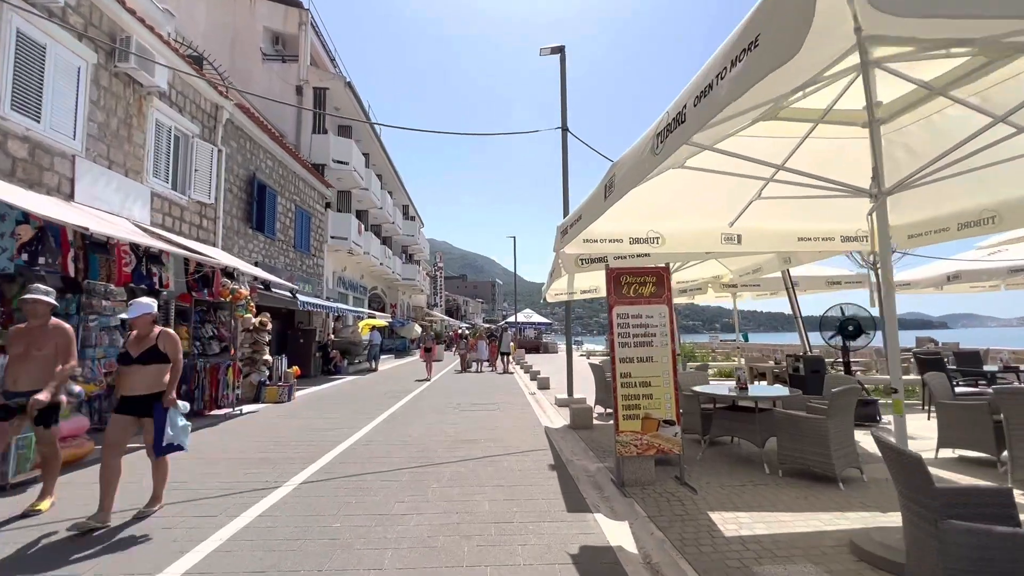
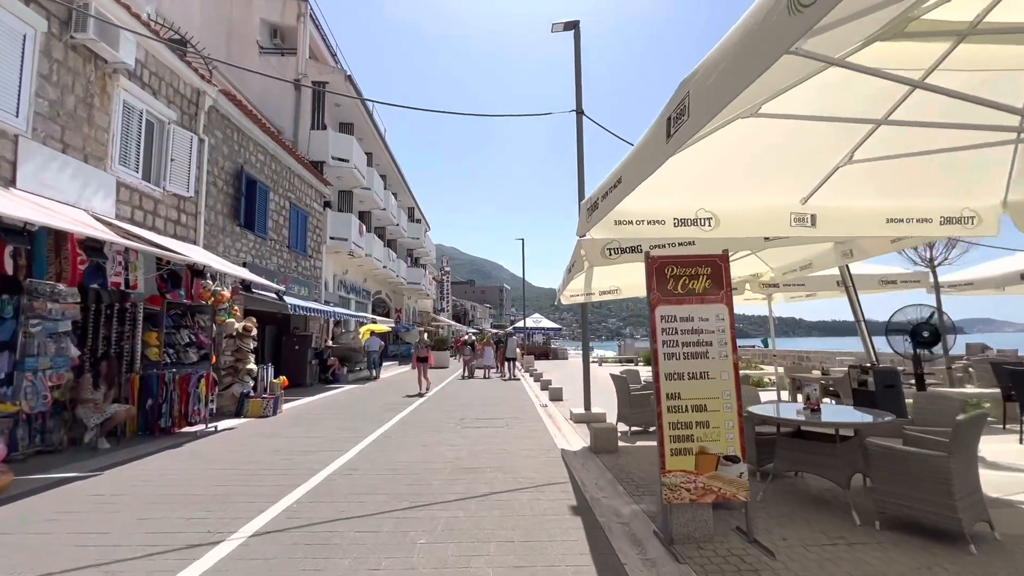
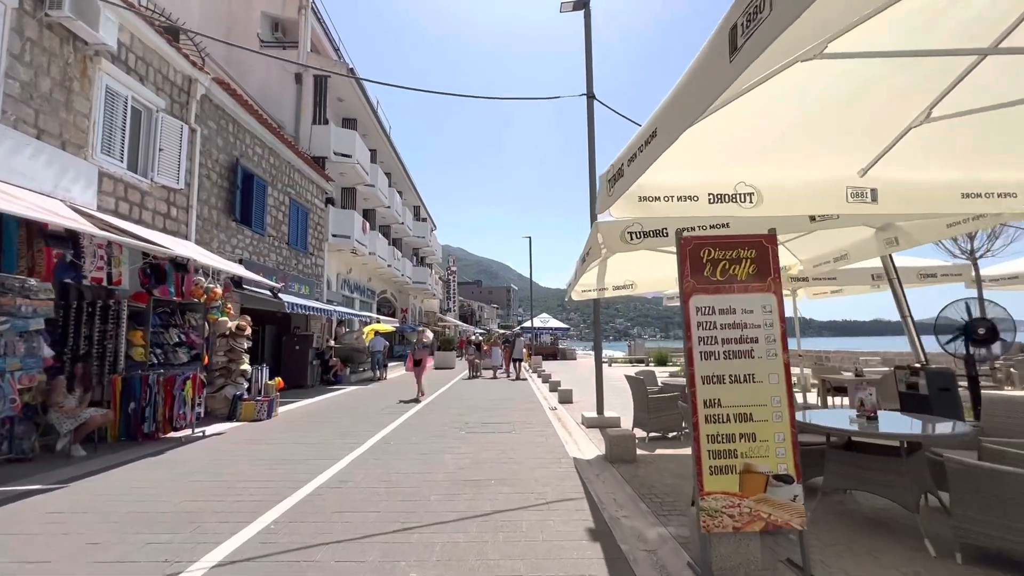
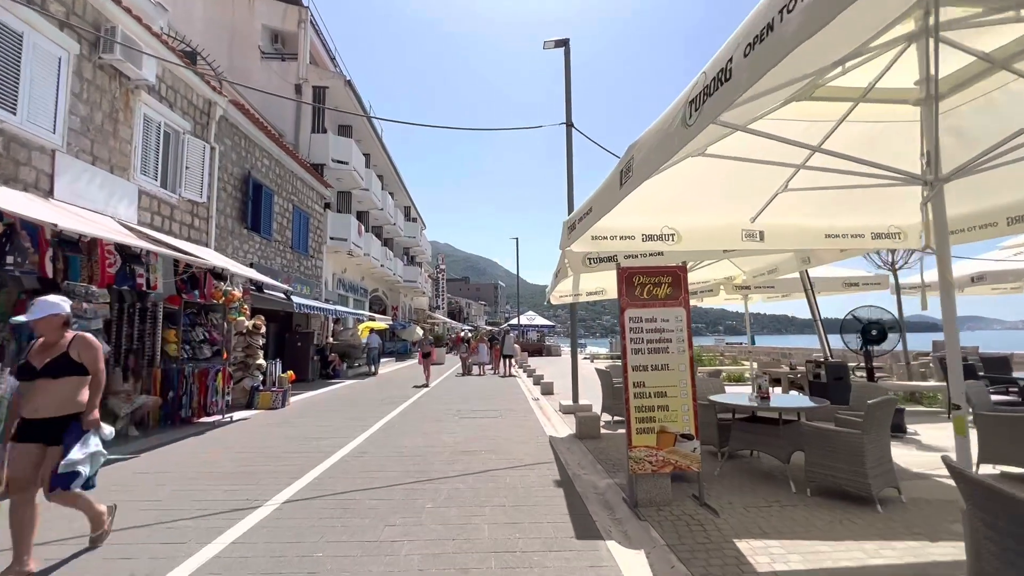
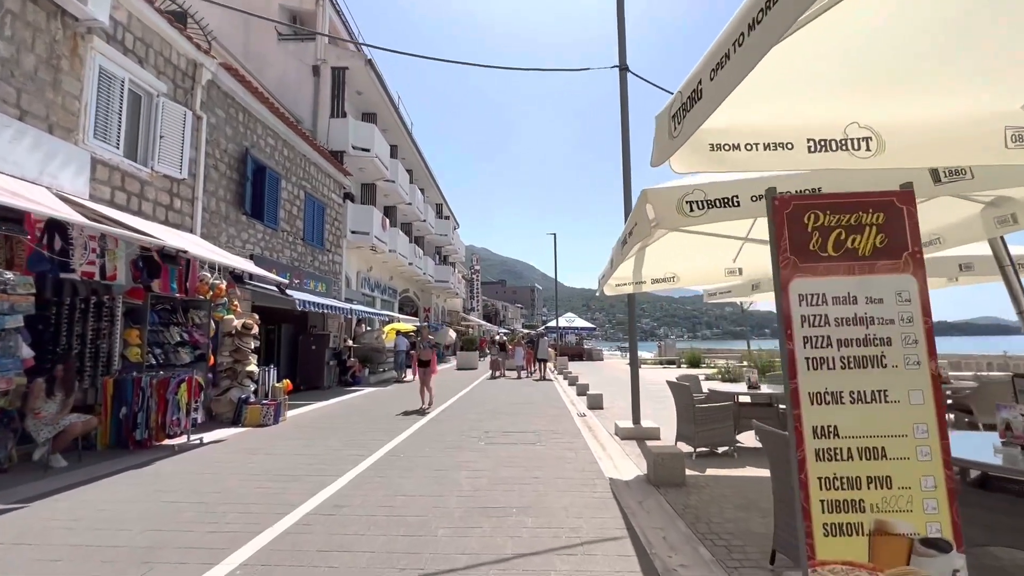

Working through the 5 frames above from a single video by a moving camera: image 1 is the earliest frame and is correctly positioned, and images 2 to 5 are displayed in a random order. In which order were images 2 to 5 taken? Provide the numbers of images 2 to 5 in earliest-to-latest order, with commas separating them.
4, 2, 3, 5
